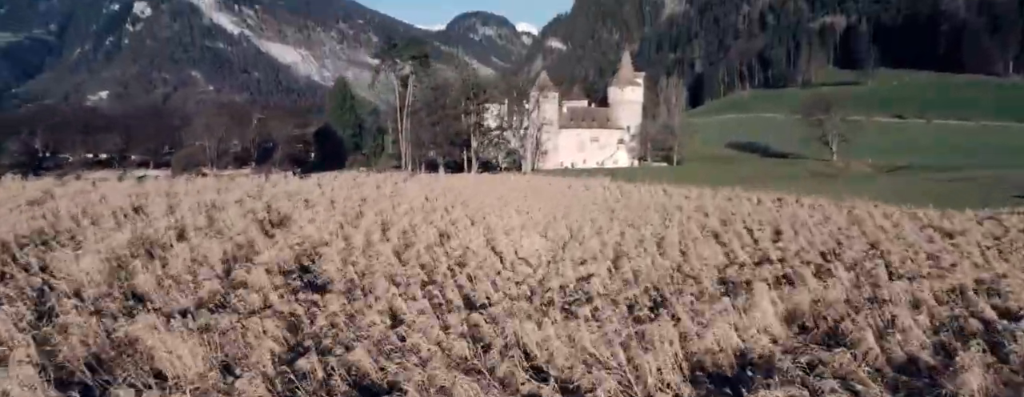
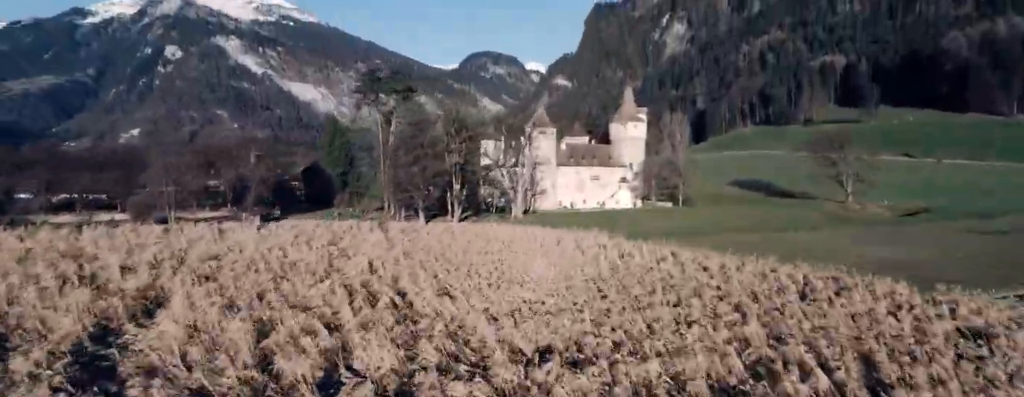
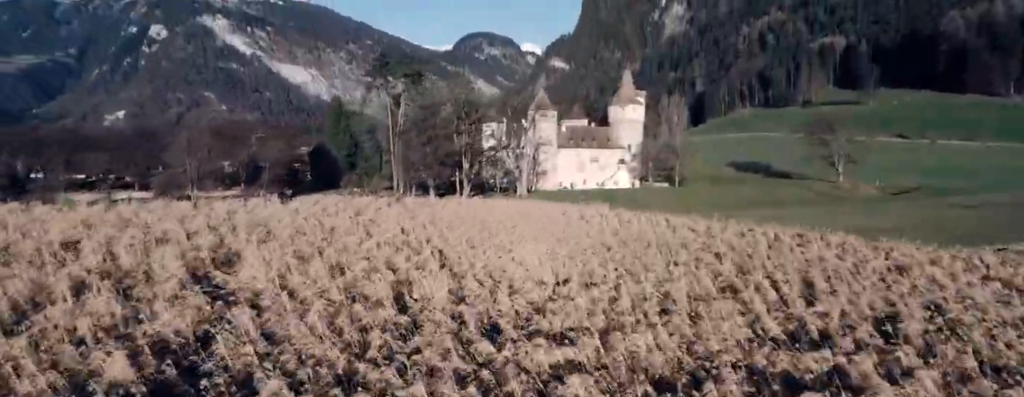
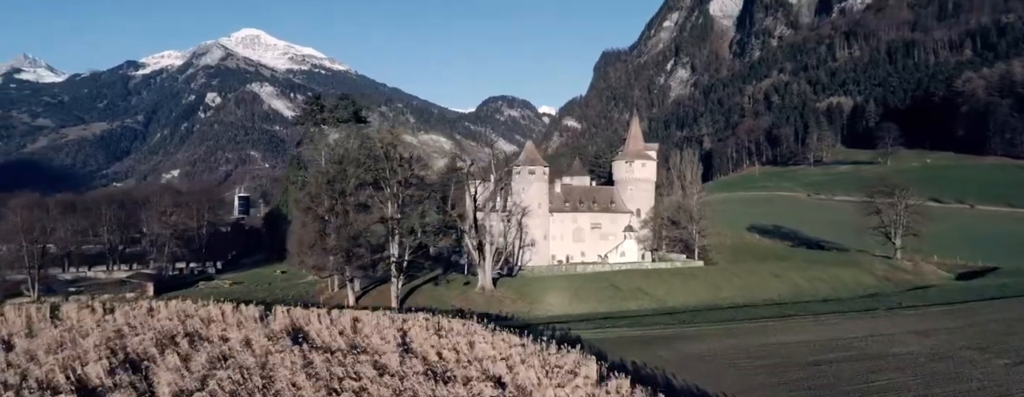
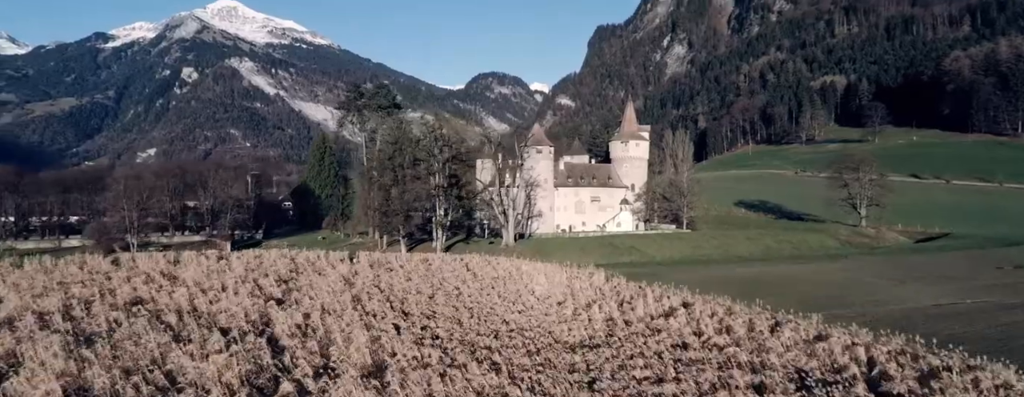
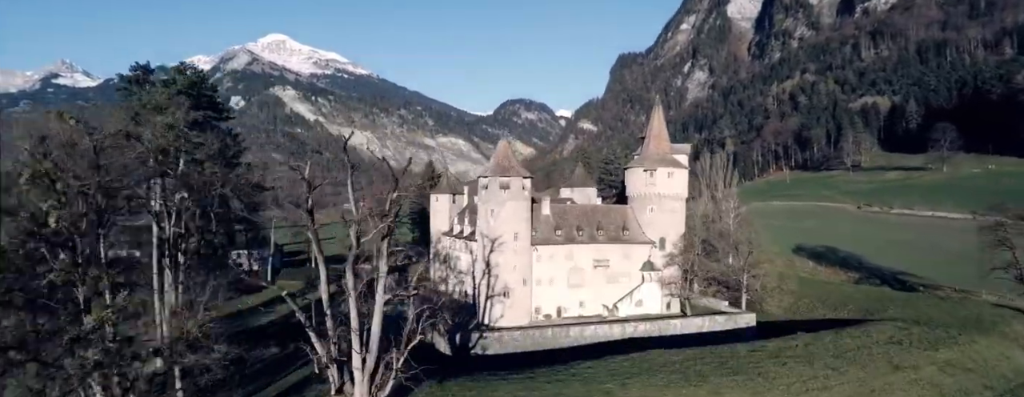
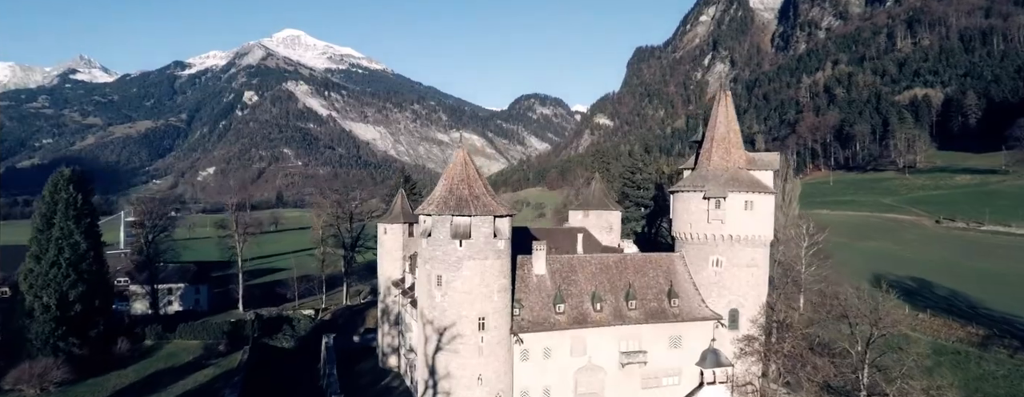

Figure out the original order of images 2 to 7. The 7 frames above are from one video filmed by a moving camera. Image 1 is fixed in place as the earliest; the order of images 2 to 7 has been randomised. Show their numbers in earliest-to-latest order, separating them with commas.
3, 2, 5, 4, 6, 7
